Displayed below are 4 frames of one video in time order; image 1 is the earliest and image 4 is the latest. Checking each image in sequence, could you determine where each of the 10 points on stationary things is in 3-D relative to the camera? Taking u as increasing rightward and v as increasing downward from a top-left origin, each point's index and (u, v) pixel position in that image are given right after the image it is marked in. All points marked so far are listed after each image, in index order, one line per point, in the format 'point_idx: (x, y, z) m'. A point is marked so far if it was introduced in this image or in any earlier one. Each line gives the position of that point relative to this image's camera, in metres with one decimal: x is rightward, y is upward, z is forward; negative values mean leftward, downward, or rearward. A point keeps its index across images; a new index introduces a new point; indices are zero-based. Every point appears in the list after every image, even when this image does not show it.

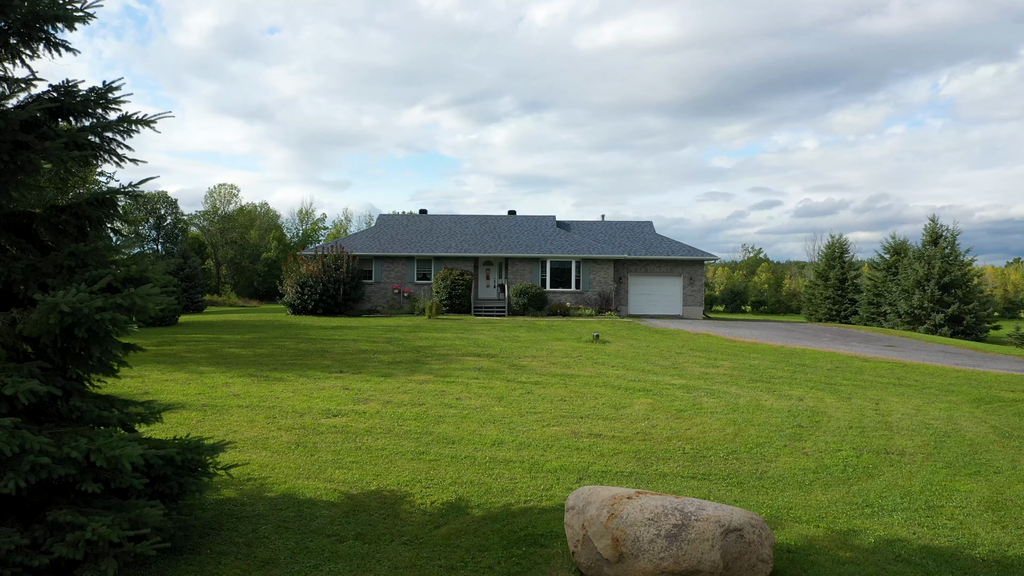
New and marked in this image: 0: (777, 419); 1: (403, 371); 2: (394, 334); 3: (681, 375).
0: (+4.1, -2.0, +7.5) m
1: (-2.3, -1.8, +10.2) m
2: (-3.7, -1.4, +15.1) m
3: (+3.6, -1.9, +10.1) m
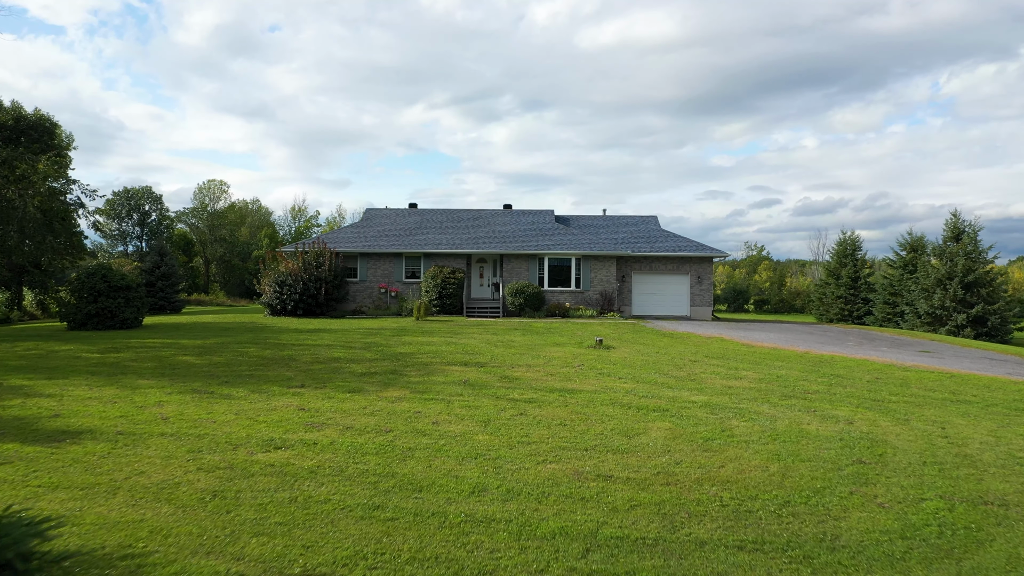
0: (+4.0, -2.0, +6.0) m
1: (-2.5, -1.8, +8.7) m
2: (-3.9, -1.4, +13.6) m
3: (+3.4, -1.9, +8.7) m
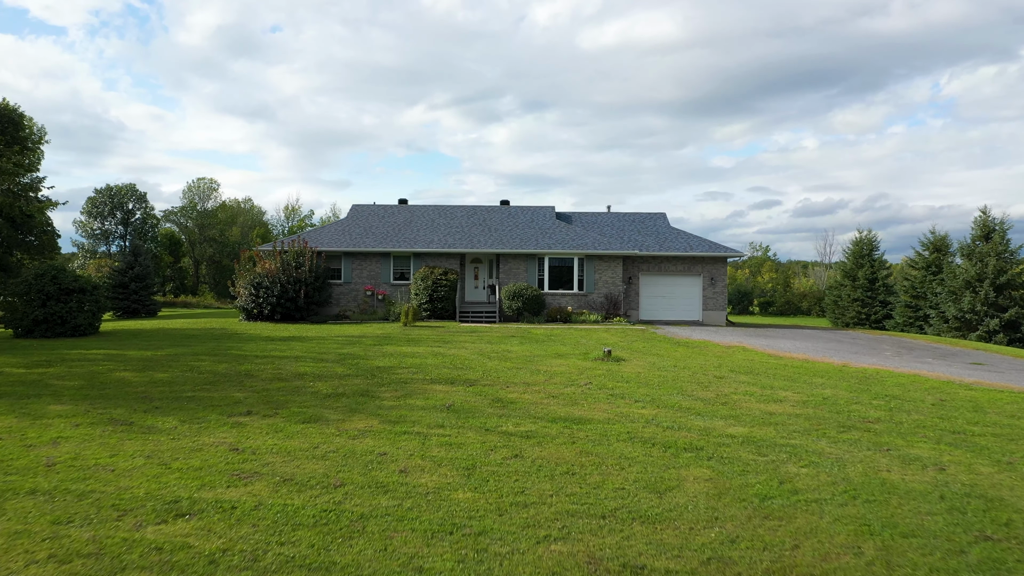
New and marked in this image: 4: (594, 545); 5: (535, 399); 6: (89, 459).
0: (+3.9, -2.1, +4.4) m
1: (-2.6, -1.8, +7.1) m
2: (-4.0, -1.5, +12.0) m
3: (+3.3, -1.9, +7.1) m
4: (+0.7, -2.1, +3.9) m
5: (+0.4, -1.8, +7.9) m
6: (-4.8, -1.9, +5.4) m
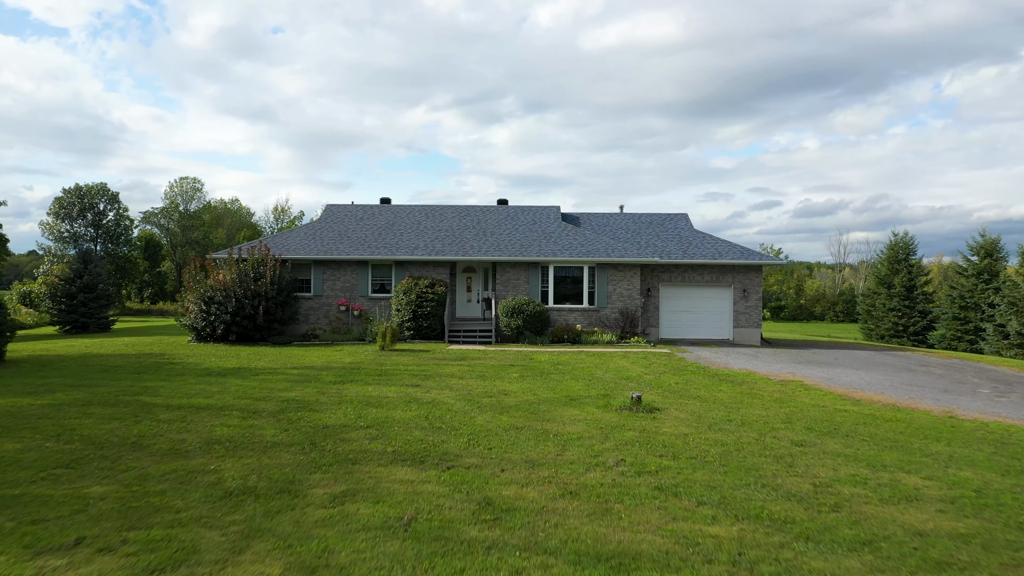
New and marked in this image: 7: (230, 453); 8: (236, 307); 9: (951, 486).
0: (+3.8, -2.6, +1.6) m
1: (-2.6, -2.3, +4.4) m
2: (-4.0, -2.0, +9.2) m
3: (+3.3, -2.4, +4.3) m
4: (+0.6, -2.5, +1.2) m
5: (+0.3, -2.3, +5.2) m
6: (-4.8, -2.4, +2.7) m
7: (-3.8, -2.1, +6.4) m
8: (-8.7, -0.6, +15.5) m
9: (+5.2, -2.3, +5.7) m
